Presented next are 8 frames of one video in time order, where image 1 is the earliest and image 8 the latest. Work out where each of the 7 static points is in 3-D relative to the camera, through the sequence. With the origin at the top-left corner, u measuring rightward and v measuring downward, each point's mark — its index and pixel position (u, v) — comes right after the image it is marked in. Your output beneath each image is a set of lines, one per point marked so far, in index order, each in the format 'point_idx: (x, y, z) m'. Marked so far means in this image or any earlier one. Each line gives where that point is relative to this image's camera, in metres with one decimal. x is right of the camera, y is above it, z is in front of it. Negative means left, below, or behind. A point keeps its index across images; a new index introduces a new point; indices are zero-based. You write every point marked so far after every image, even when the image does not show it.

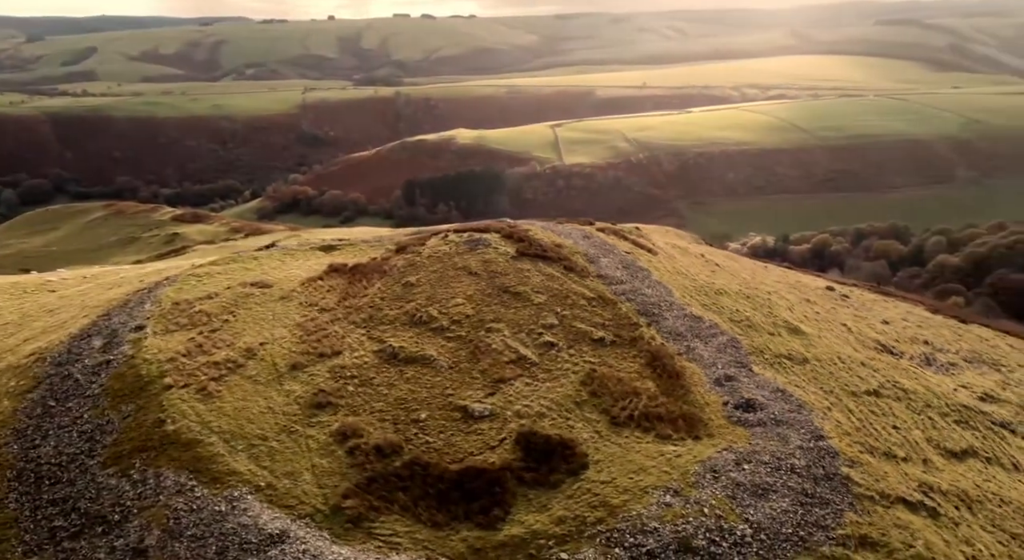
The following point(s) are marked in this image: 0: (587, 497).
0: (+2.6, -6.8, +20.0) m
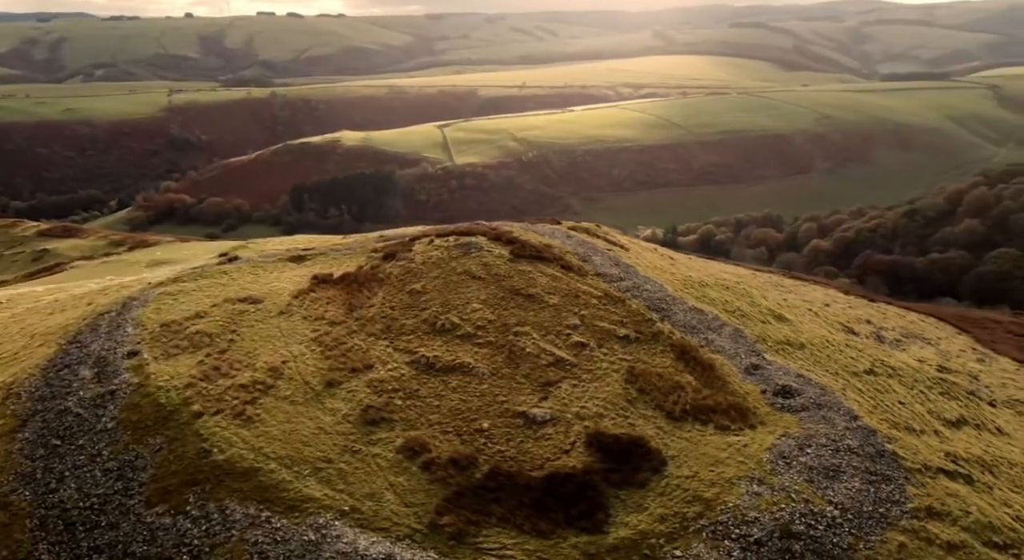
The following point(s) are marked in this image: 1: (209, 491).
0: (+5.4, -6.7, +20.0) m
1: (-9.2, -6.5, +19.7) m
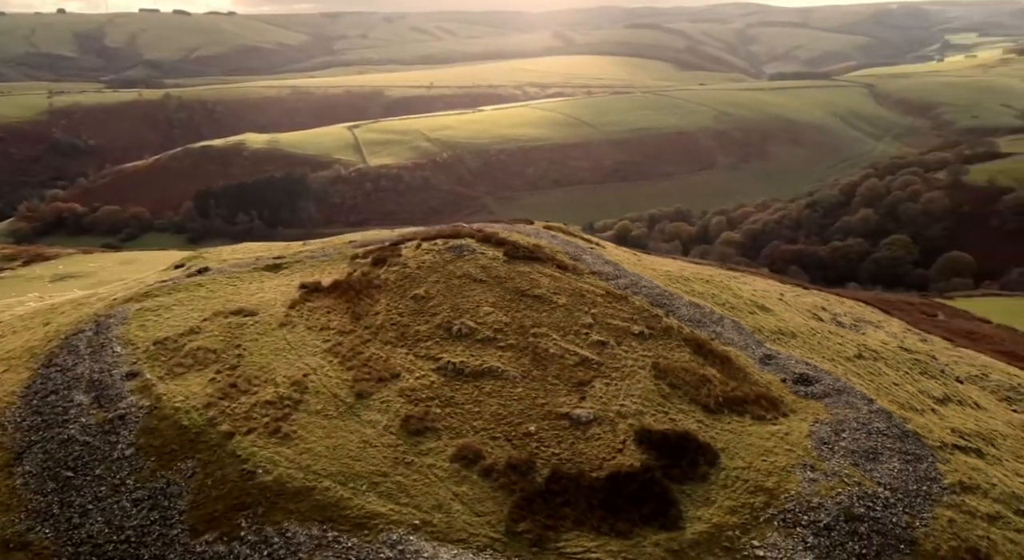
0: (+7.4, -6.5, +20.3) m
1: (-7.1, -6.8, +18.5) m
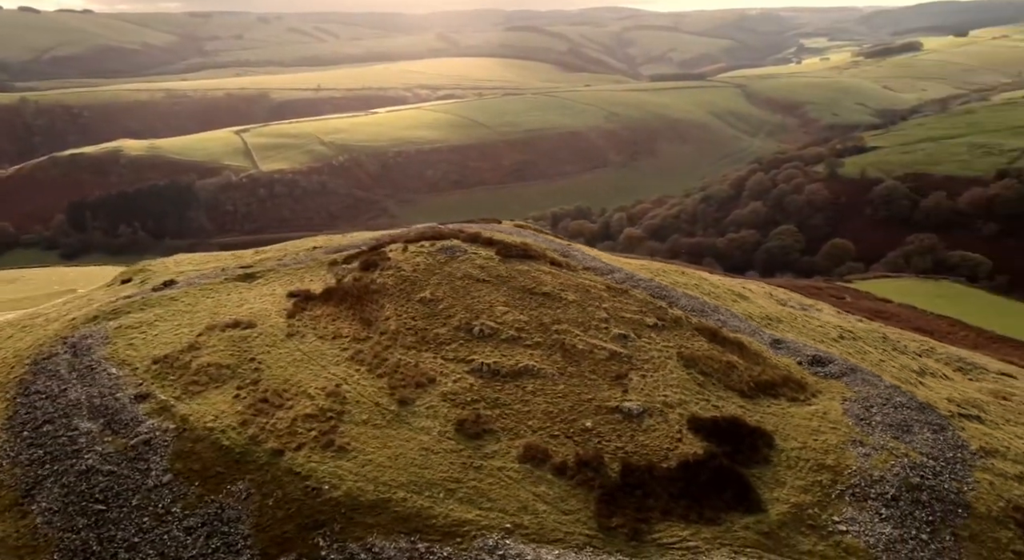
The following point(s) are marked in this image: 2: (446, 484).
0: (+9.6, -6.0, +21.0) m
1: (-4.5, -6.9, +17.5) m
2: (-2.0, -6.1, +19.1) m
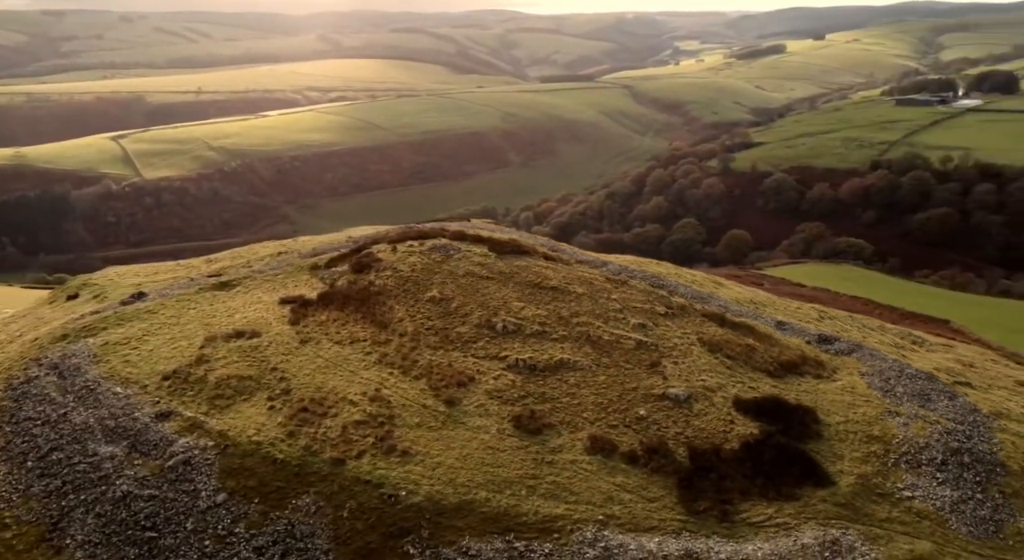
0: (+11.7, -5.3, +21.8) m
1: (-2.0, -6.8, +16.9) m
2: (+0.4, -5.9, +18.7) m
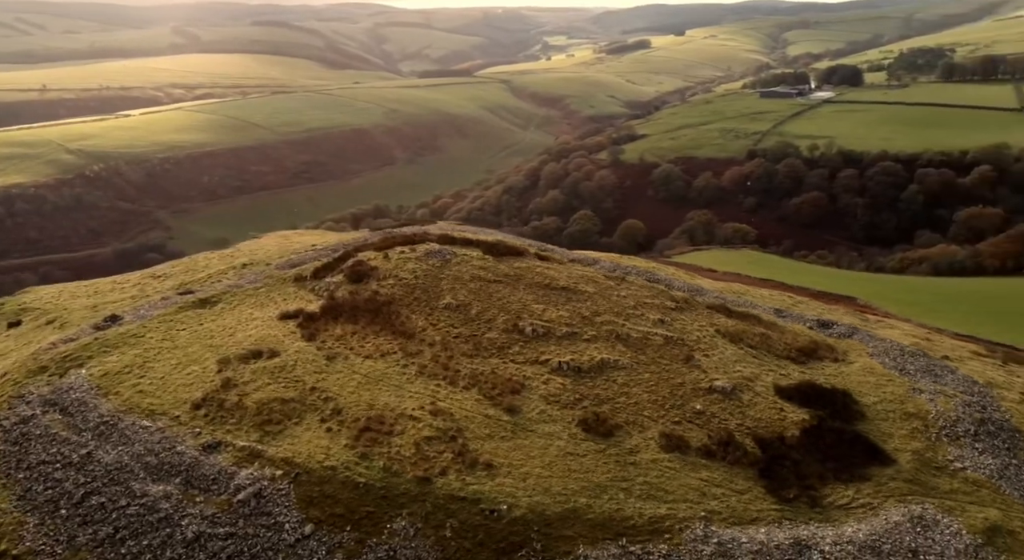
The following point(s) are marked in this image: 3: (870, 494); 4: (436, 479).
0: (+13.9, -4.9, +23.4) m
1: (+1.0, -7.0, +16.8) m
2: (+3.1, -6.0, +18.9) m
3: (+10.6, -6.3, +19.0) m
4: (-2.3, -5.9, +19.0) m
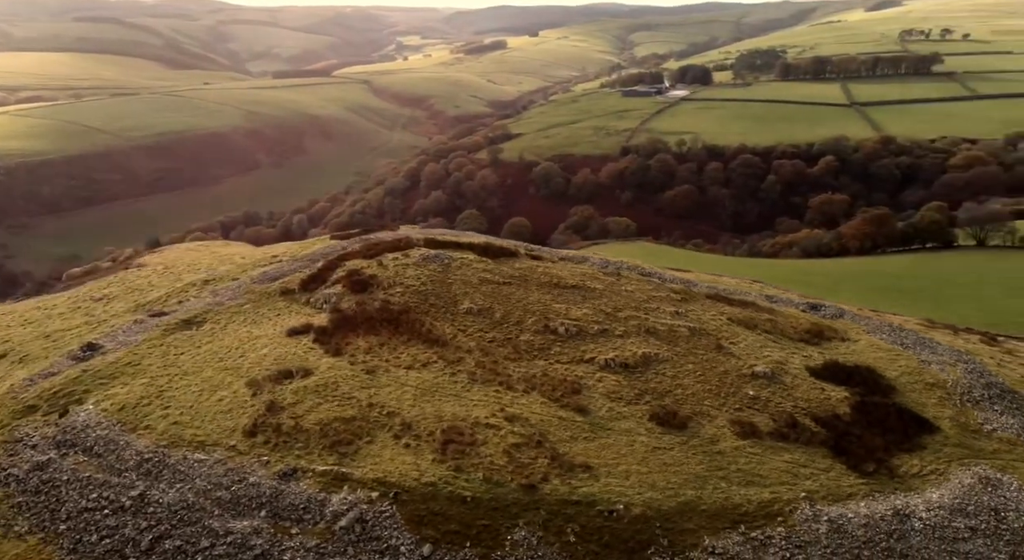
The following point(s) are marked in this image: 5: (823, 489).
0: (+16.2, -4.2, +25.5) m
1: (+4.5, -7.0, +17.2) m
2: (+6.2, -5.9, +19.5) m
3: (+13.6, -5.8, +20.7) m
4: (+0.8, -6.1, +18.9) m
5: (+9.2, -6.2, +19.1) m
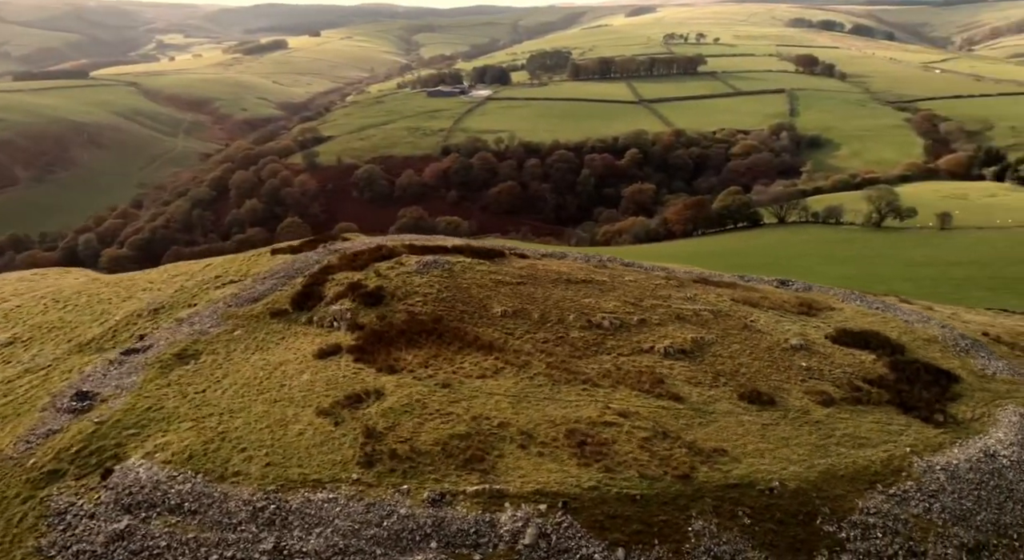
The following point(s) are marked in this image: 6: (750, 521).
0: (+19.0, -2.9, +29.5) m
1: (+9.6, -6.7, +19.0) m
2: (+10.6, -5.4, +21.6) m
3: (+17.6, -4.8, +24.3) m
4: (+5.5, -6.0, +19.8) m
5: (+13.7, -5.5, +21.8) m
6: (+6.9, -6.9, +18.5) m
